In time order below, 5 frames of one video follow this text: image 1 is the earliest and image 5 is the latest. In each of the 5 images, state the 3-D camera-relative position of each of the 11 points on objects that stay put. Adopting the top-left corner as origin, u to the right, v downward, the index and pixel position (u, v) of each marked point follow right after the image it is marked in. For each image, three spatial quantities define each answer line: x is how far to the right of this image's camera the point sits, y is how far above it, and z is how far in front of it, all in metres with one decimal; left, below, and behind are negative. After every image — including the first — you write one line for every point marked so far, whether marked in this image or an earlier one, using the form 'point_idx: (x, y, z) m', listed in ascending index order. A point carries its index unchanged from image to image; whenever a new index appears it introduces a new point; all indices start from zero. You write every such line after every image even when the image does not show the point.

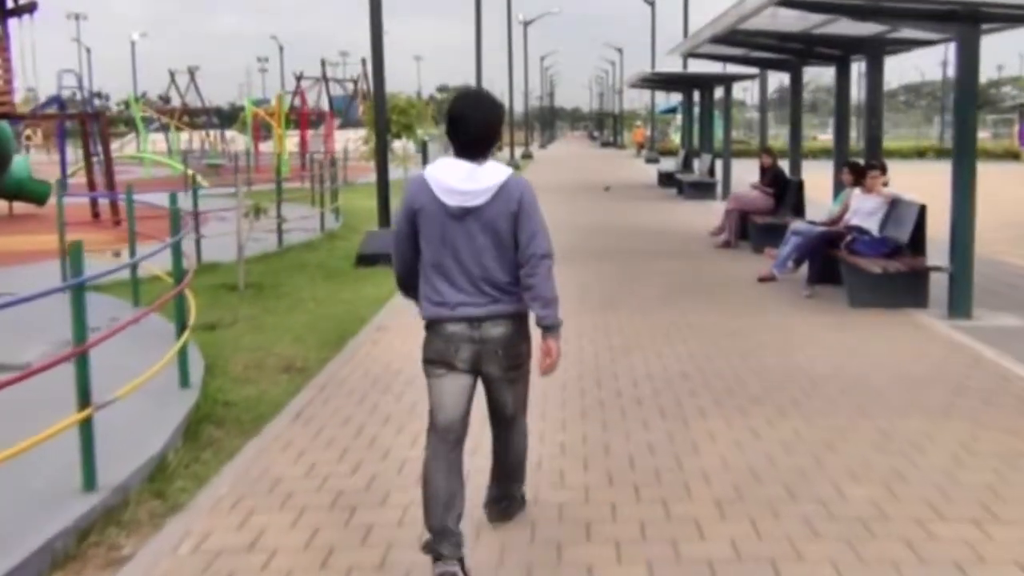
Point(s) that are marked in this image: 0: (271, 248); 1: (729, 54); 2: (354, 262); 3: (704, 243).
0: (-1.5, +0.2, +17.8) m
1: (+1.5, +1.6, +19.7) m
2: (-0.9, +0.1, +15.8) m
3: (+1.2, +0.3, +18.2) m
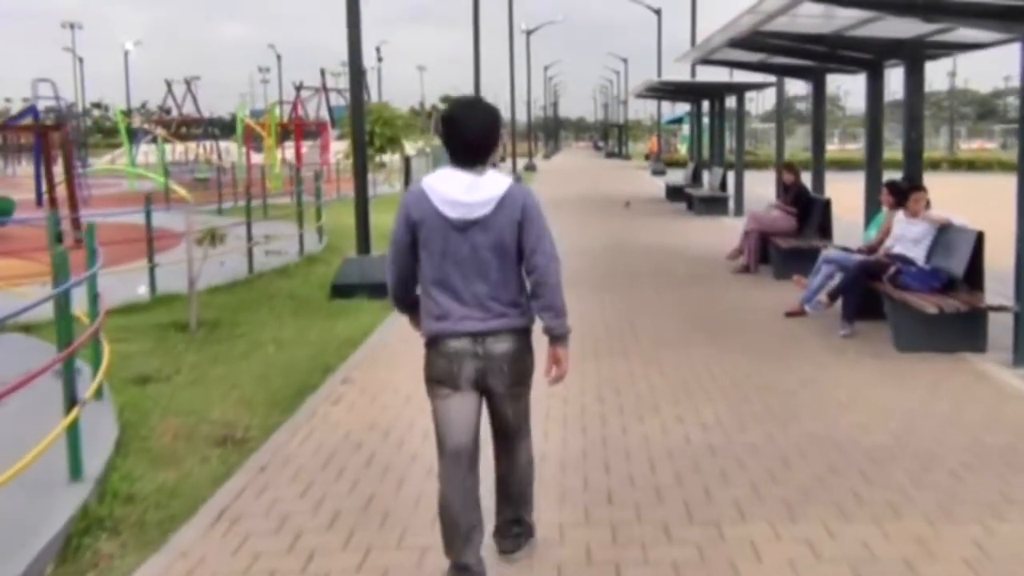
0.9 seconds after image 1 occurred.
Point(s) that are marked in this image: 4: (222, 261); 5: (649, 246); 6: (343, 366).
0: (-1.5, +0.1, +16.0) m
1: (+1.5, +1.5, +17.9) m
2: (-0.9, 0.0, +14.1) m
3: (+1.2, +0.1, +16.4) m
4: (-1.8, +0.2, +17.2) m
5: (+0.9, +0.3, +19.6) m
6: (-0.6, -0.3, +10.2) m
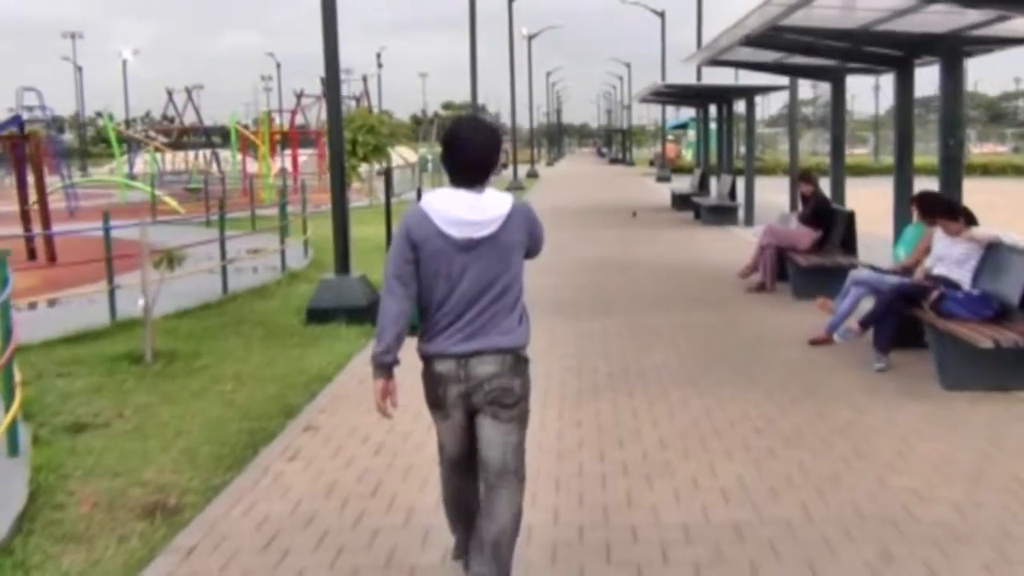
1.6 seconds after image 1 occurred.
0: (-1.6, -0.1, +14.8) m
1: (+1.4, +1.4, +16.6) m
2: (-1.0, -0.1, +12.8) m
3: (+1.2, 0.0, +15.1) m
4: (-1.8, 0.0, +16.0) m
5: (+0.9, +0.2, +18.4) m
6: (-0.6, -0.4, +8.9) m
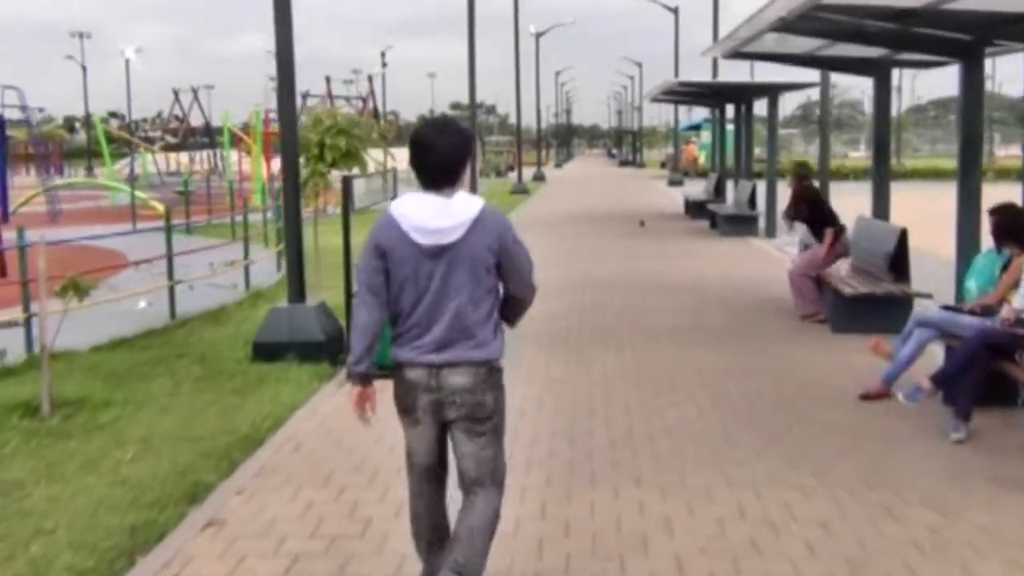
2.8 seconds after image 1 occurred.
0: (-1.6, -0.2, +12.7) m
1: (+1.4, +1.2, +14.6) m
2: (-1.0, -0.2, +10.8) m
3: (+1.1, -0.1, +13.1) m
4: (-1.8, -0.1, +13.9) m
5: (+0.9, 0.0, +16.3) m
6: (-0.7, -0.5, +6.9) m
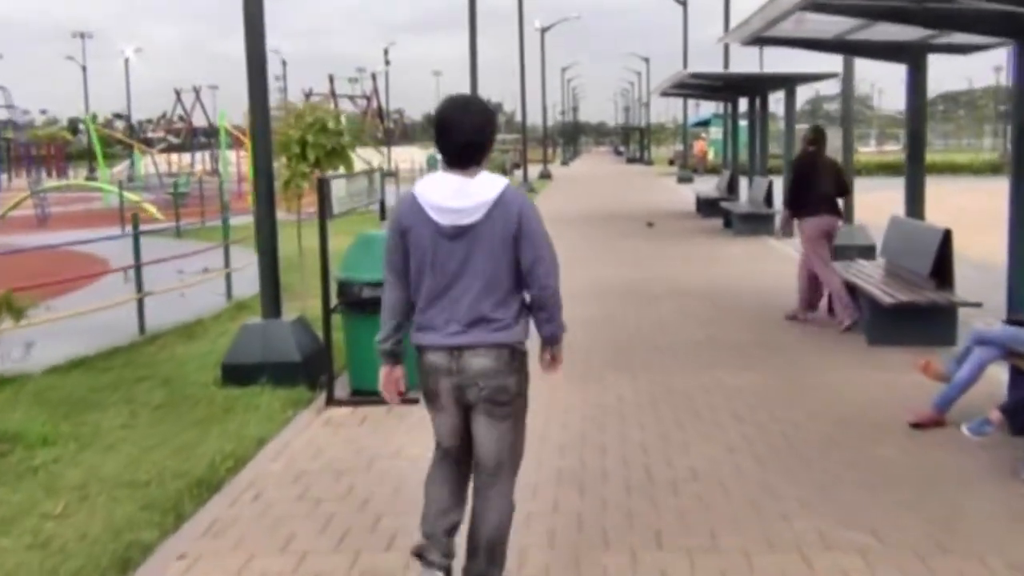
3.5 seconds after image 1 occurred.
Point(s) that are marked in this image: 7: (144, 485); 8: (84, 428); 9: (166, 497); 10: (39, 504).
0: (-1.6, -0.2, +11.6) m
1: (+1.4, +1.2, +13.5) m
2: (-1.0, -0.3, +9.7) m
3: (+1.1, -0.2, +12.0) m
4: (-1.8, -0.1, +12.8) m
5: (+0.9, 0.0, +15.2) m
6: (-0.7, -0.5, +5.8) m
7: (-0.9, -0.5, +6.8) m
8: (-1.2, -0.4, +8.2) m
9: (-0.8, -0.5, +6.5) m
10: (-1.1, -0.5, +6.5) m
